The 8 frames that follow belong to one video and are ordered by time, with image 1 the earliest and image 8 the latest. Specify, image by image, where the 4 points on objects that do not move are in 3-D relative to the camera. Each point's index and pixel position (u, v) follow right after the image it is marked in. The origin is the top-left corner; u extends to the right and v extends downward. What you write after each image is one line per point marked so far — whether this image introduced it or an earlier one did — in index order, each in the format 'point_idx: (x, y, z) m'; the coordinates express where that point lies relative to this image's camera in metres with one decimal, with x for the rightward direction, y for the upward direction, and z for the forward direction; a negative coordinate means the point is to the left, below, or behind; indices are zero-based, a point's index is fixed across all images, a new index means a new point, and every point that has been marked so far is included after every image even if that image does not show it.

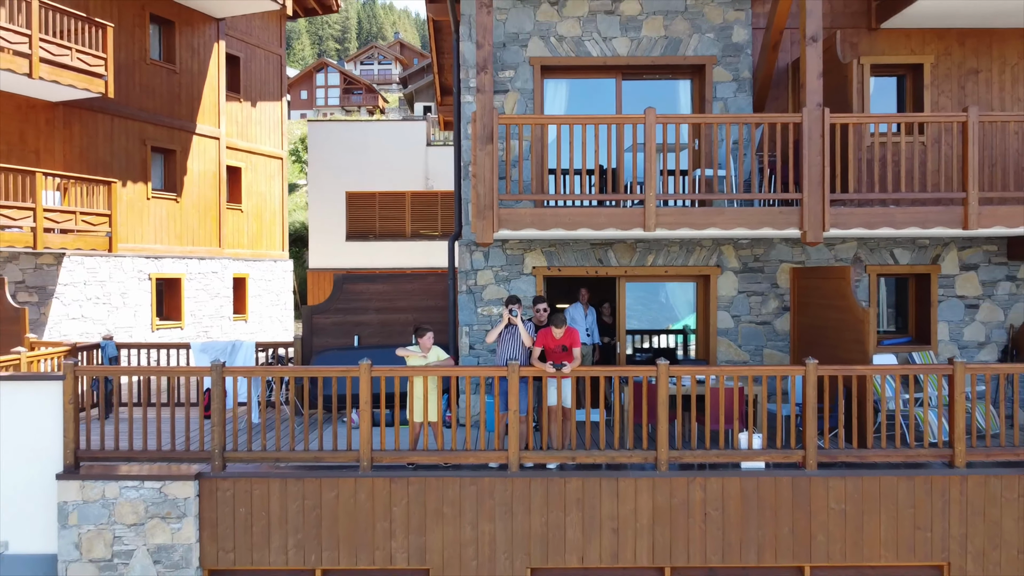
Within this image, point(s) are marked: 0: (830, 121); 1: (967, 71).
0: (+2.1, +1.1, +6.0) m
1: (+3.6, +1.7, +7.2) m
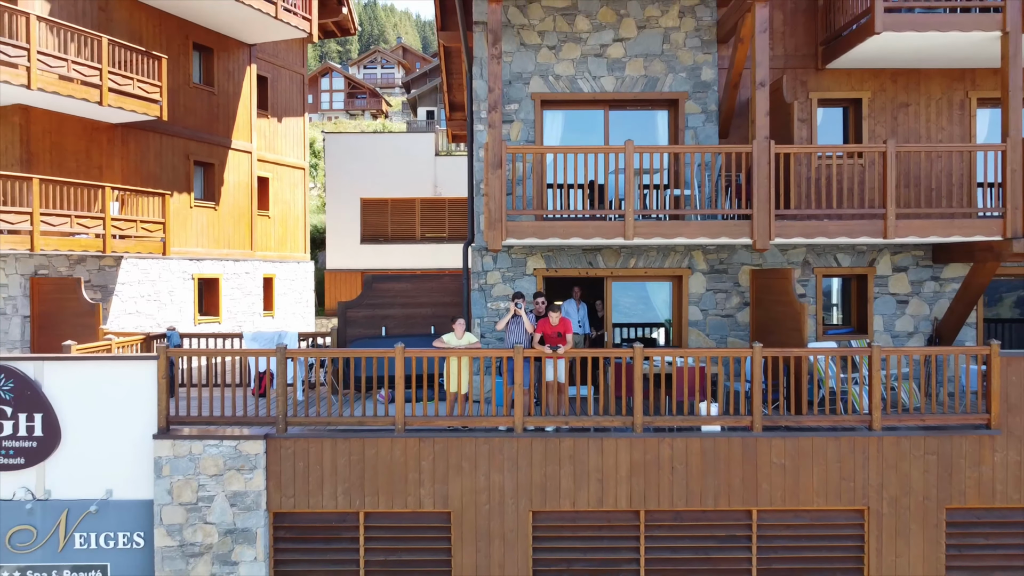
0: (+2.1, +1.1, +7.3) m
1: (+3.7, +1.7, +8.6) m
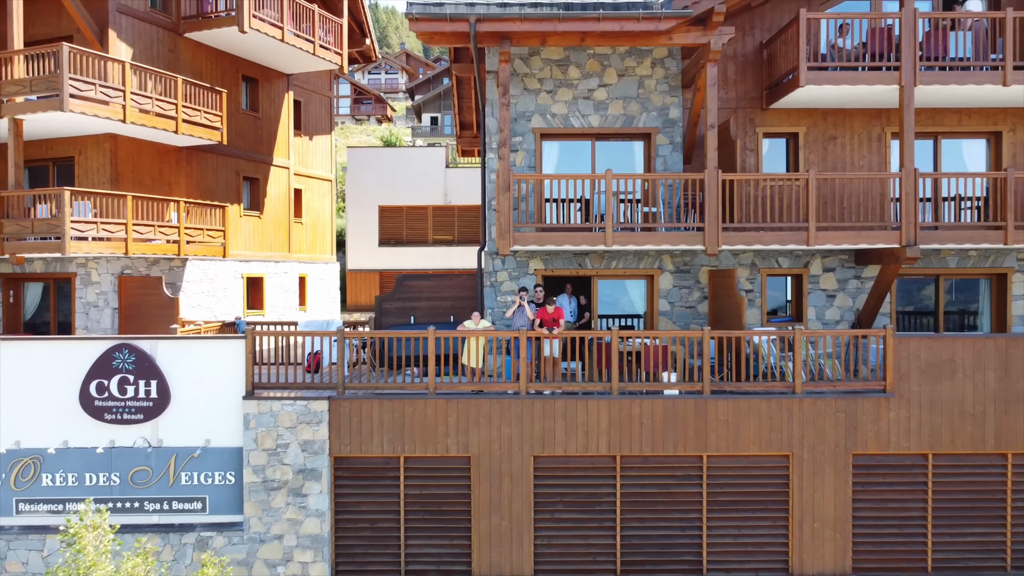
0: (+2.2, +1.2, +9.4) m
1: (+3.7, +1.8, +10.7) m
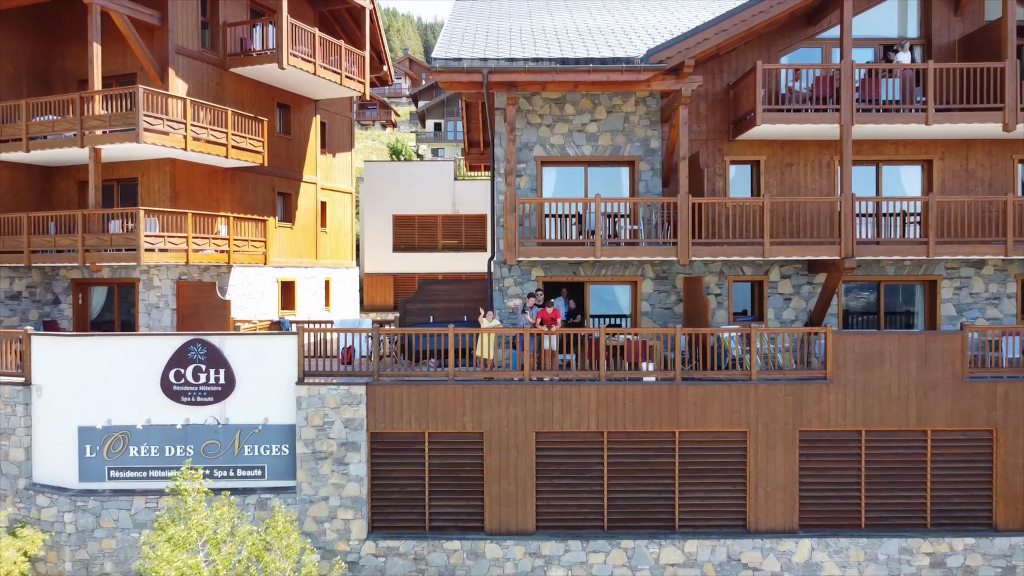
0: (+2.3, +1.1, +11.3) m
1: (+3.8, +1.7, +12.6) m
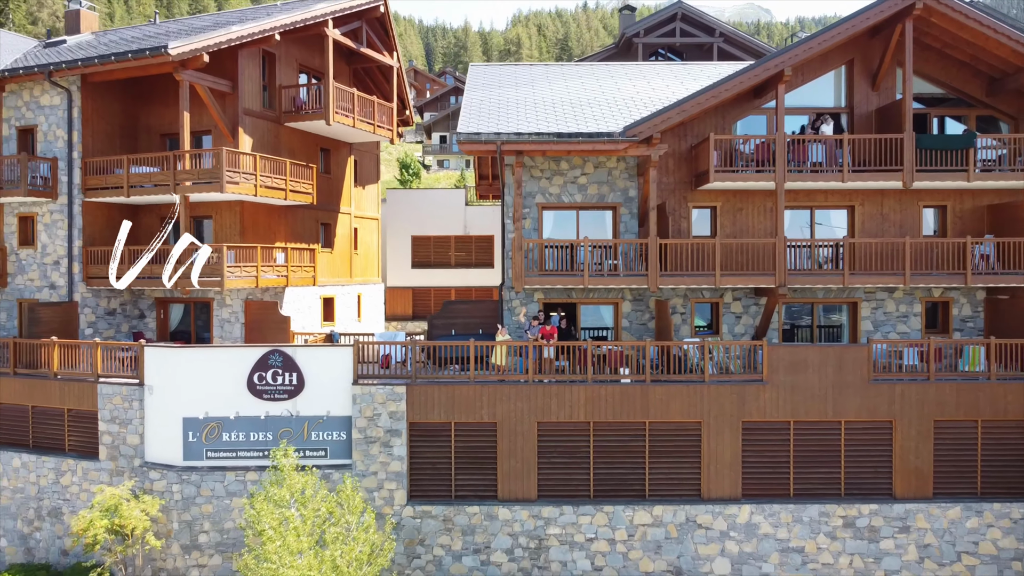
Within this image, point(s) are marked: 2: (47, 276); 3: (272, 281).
0: (+2.4, +0.7, +14.5) m
1: (+3.9, +1.4, +15.7) m
2: (-8.9, +0.2, +17.4) m
3: (-4.5, +0.1, +17.2) m
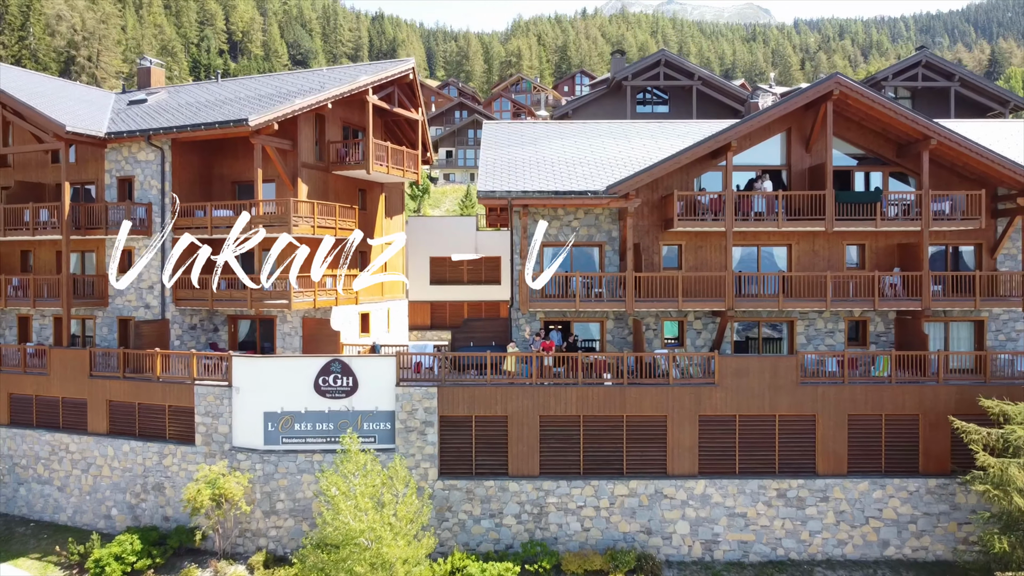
0: (+2.5, +0.3, +18.5) m
1: (+4.1, +0.9, +19.7) m
2: (-8.7, -0.2, +21.5) m
3: (-4.4, -0.3, +21.2) m
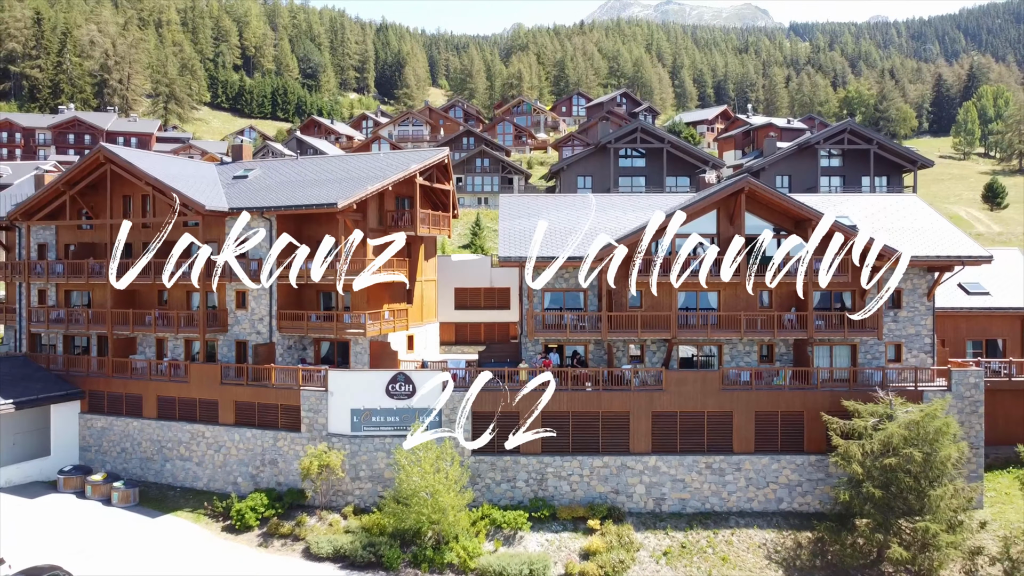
0: (+2.8, -0.8, +26.6) m
1: (+4.4, -0.1, +27.8) m
2: (-8.4, -1.3, +29.5) m
3: (-4.1, -1.3, +29.3) m
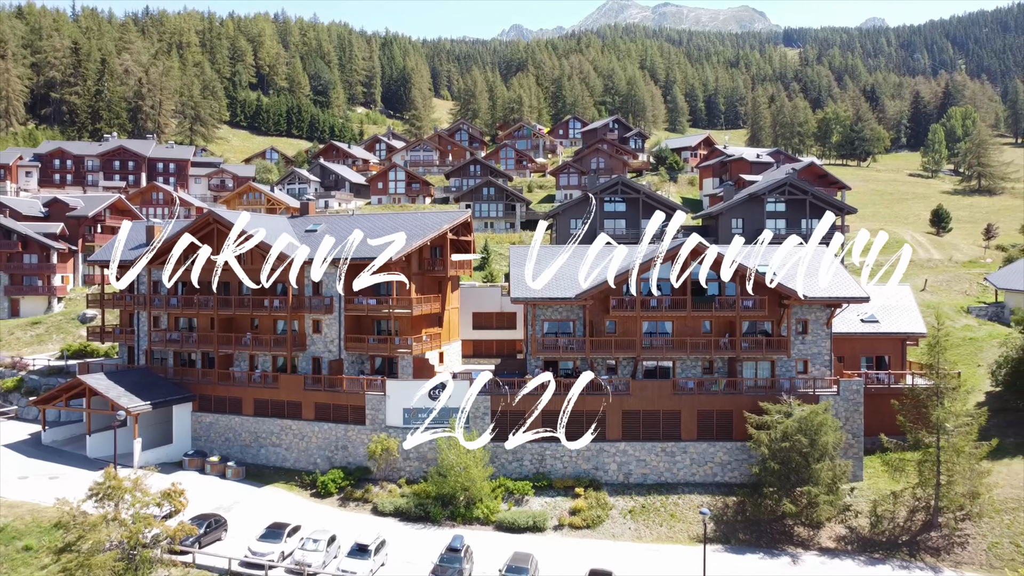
0: (+3.2, -2.0, +36.4) m
1: (+4.7, -1.4, +37.7) m
2: (-8.1, -2.5, +39.3) m
3: (-3.7, -2.6, +39.1) m
